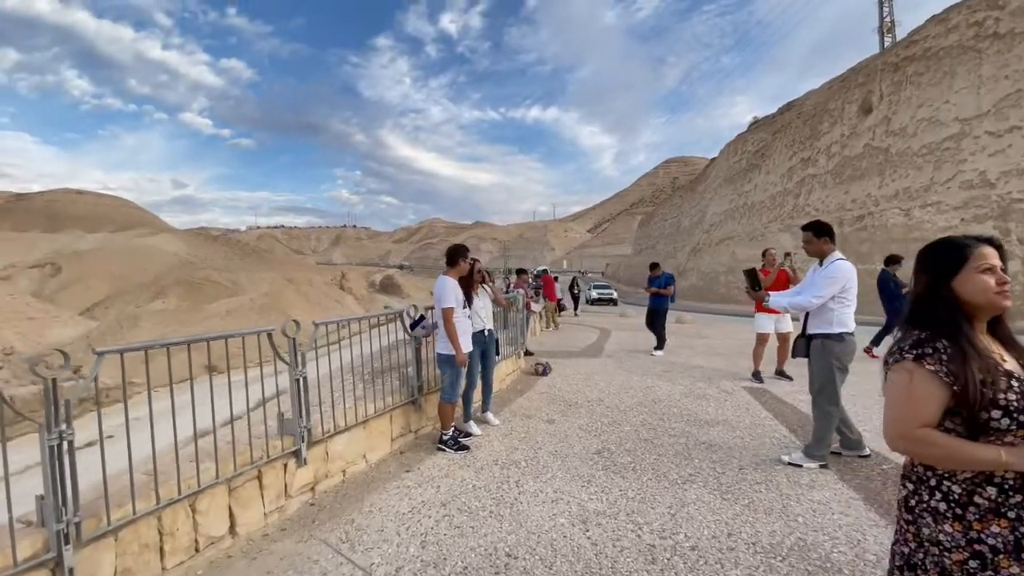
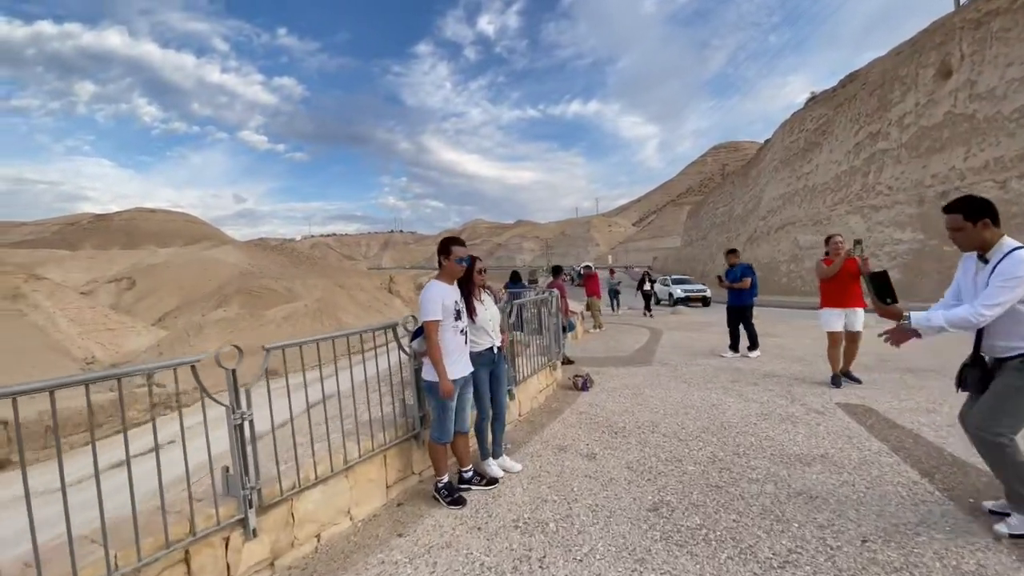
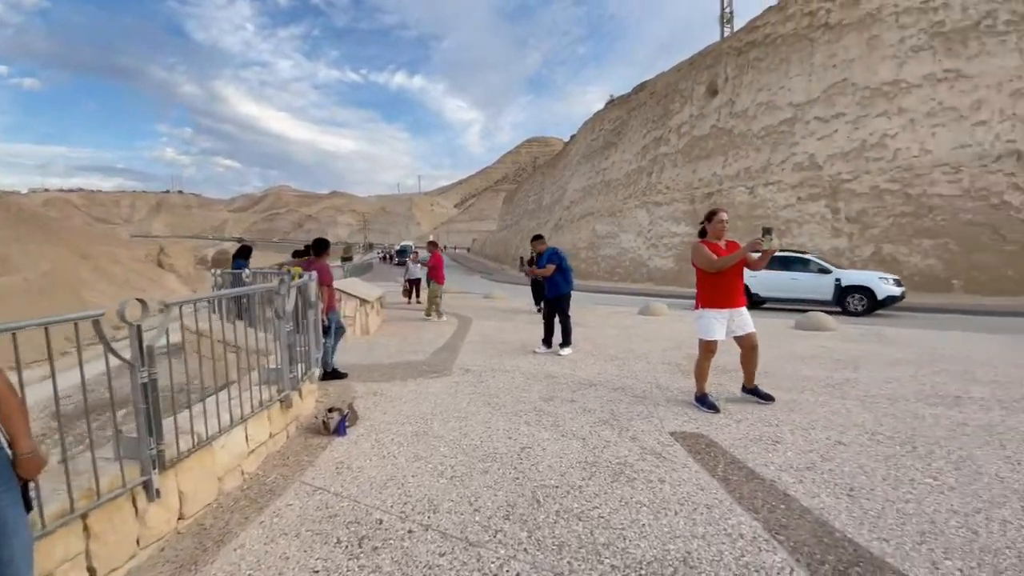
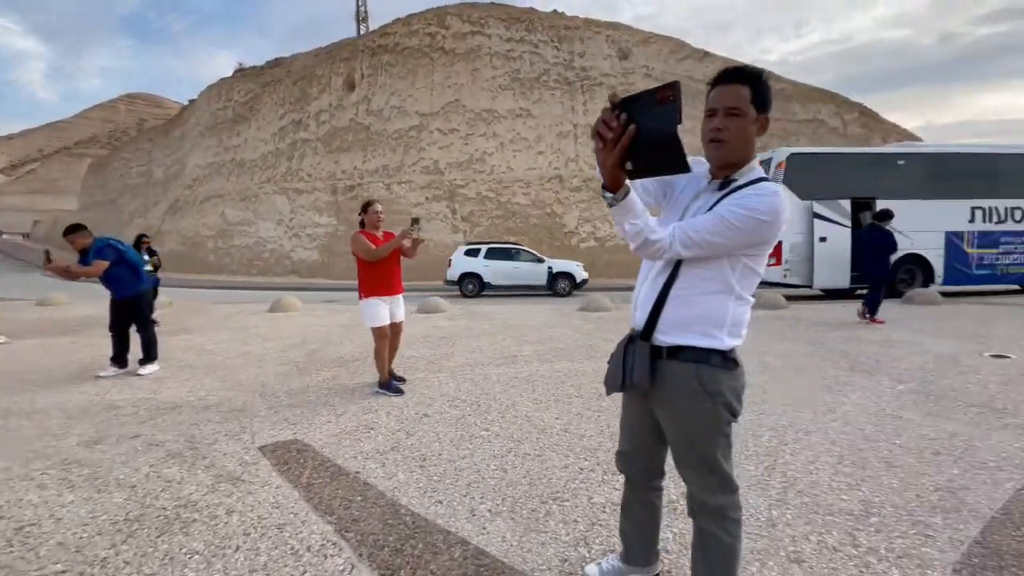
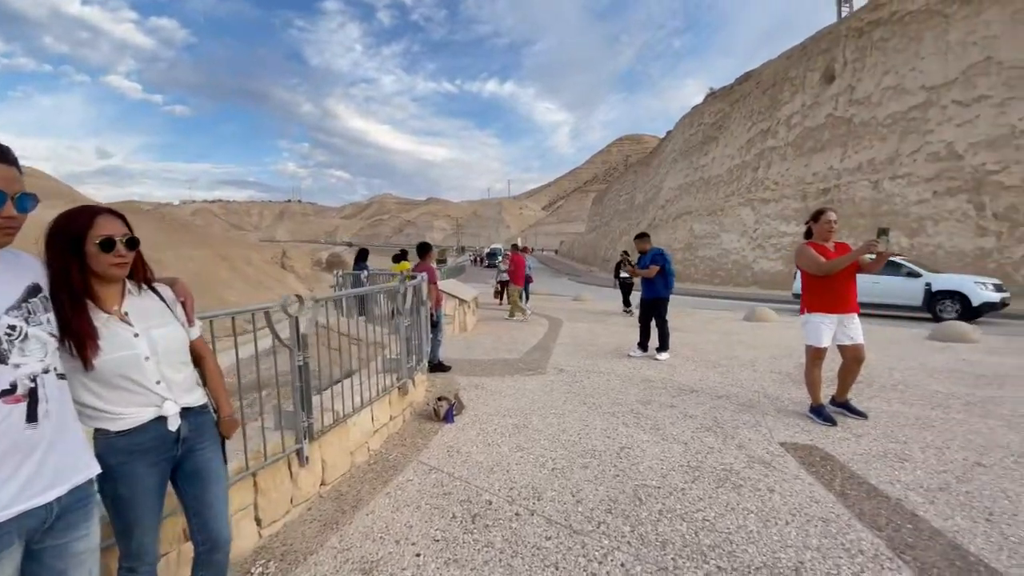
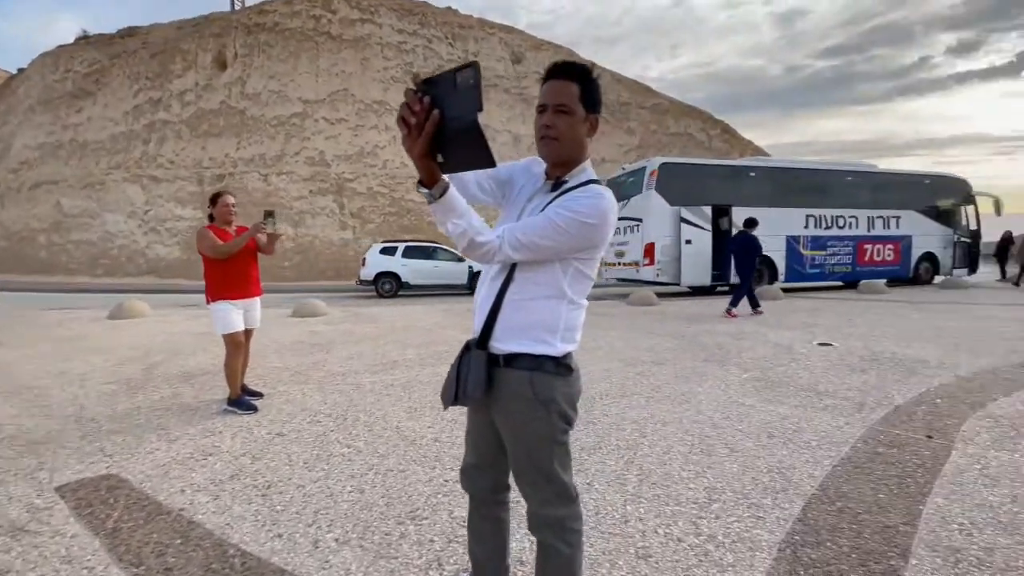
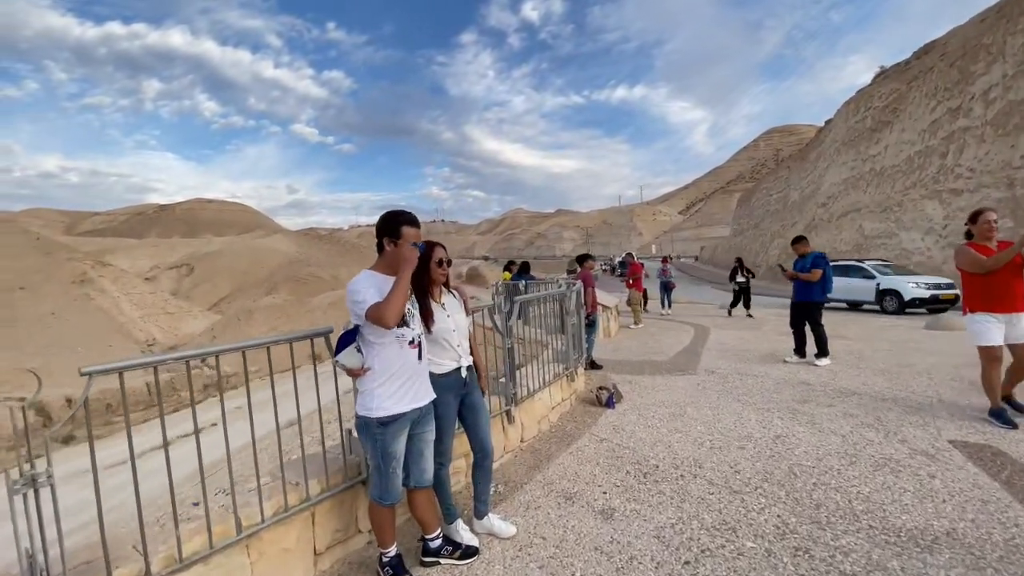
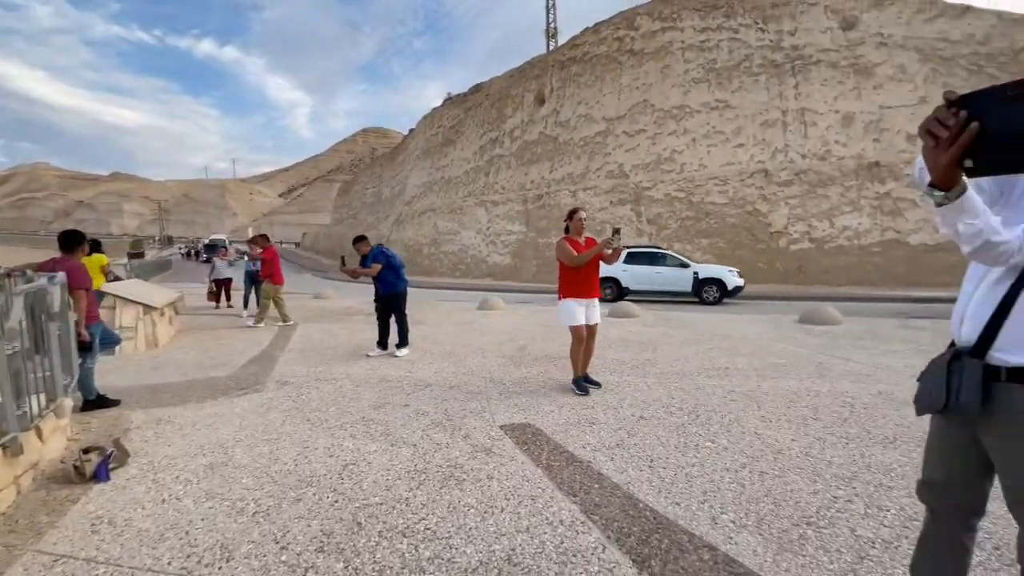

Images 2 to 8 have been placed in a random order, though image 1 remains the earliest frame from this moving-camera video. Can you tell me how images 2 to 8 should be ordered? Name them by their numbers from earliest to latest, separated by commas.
2, 7, 5, 3, 8, 4, 6
